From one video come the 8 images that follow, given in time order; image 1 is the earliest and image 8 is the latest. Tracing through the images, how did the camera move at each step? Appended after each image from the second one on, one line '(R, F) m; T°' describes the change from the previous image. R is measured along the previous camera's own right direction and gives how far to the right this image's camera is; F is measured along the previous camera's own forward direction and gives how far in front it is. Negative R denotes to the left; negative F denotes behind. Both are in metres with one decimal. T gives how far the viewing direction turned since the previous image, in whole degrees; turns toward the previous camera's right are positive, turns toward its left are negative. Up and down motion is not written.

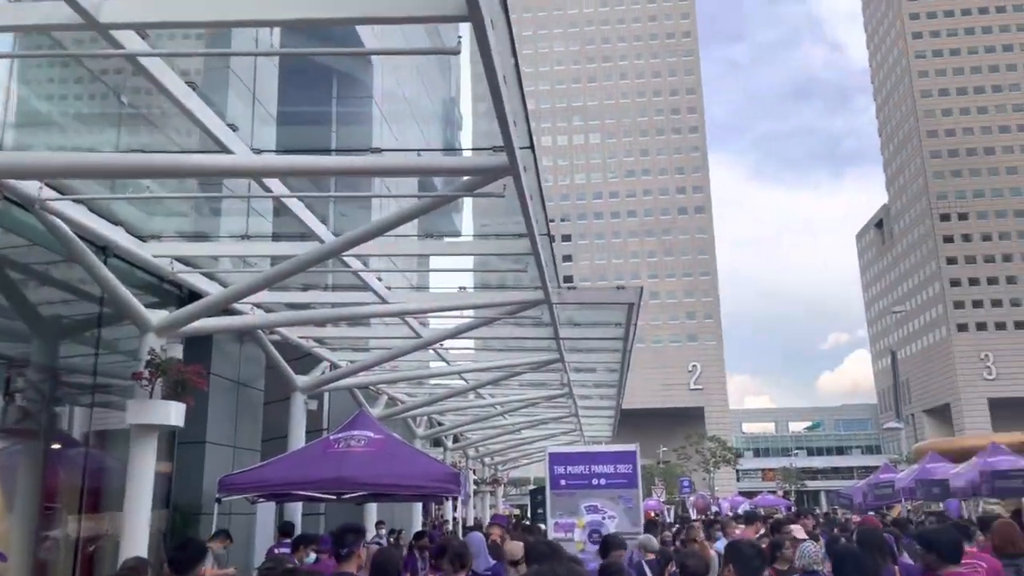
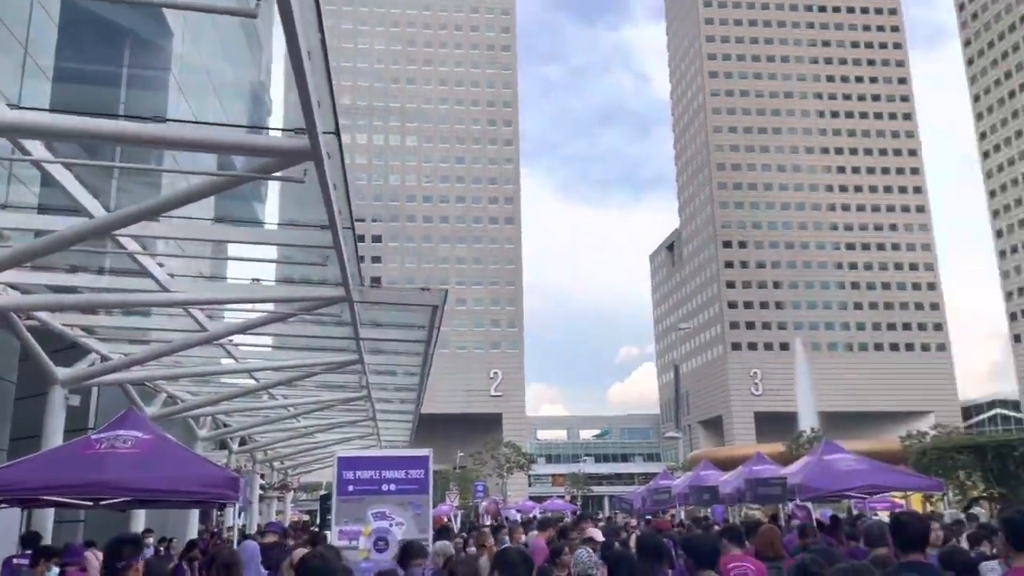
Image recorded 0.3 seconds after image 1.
(+0.1, +0.4) m; +13°
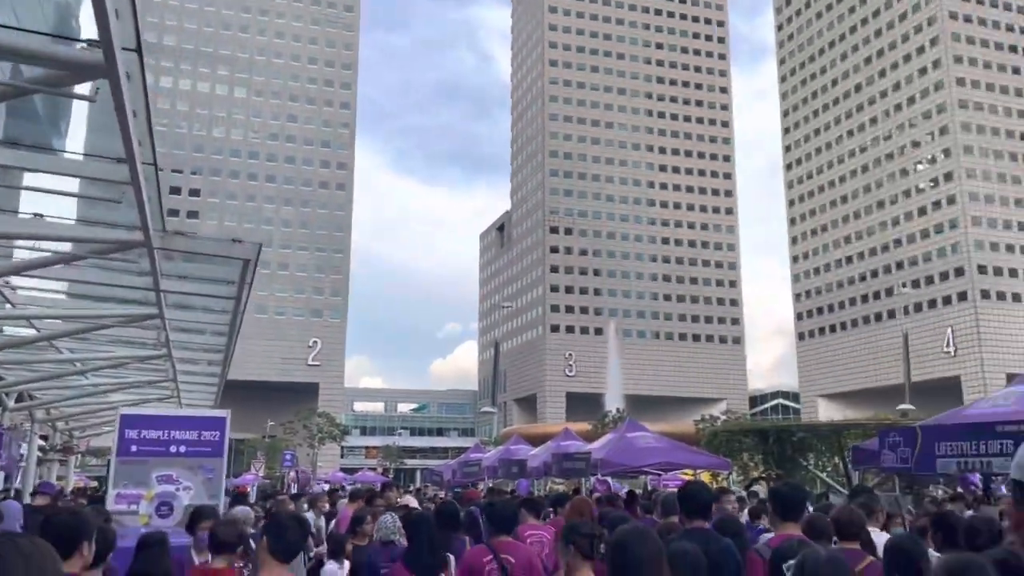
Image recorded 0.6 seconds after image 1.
(+0.2, +0.4) m; +12°
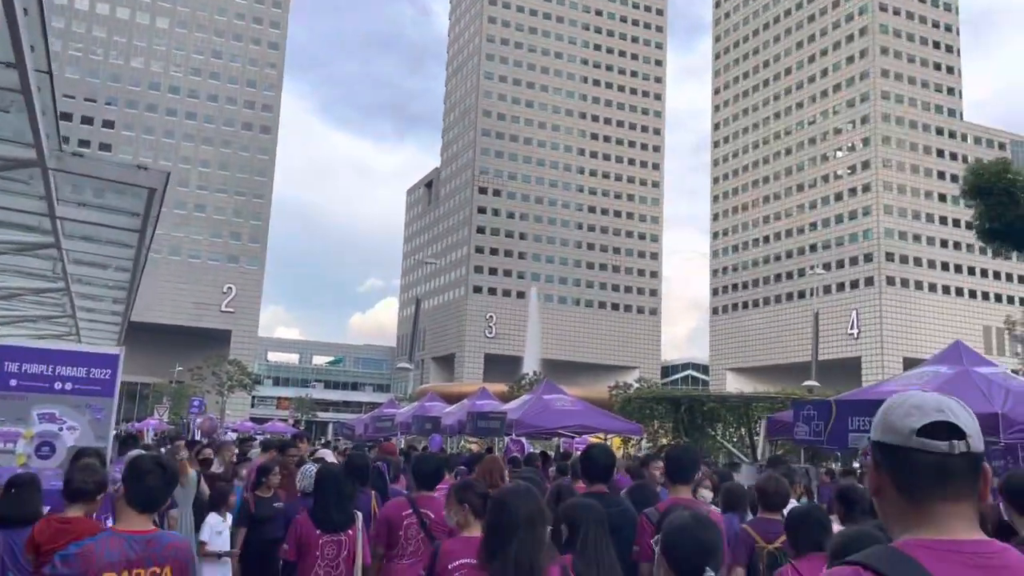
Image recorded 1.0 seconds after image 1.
(0.0, +0.6) m; +5°
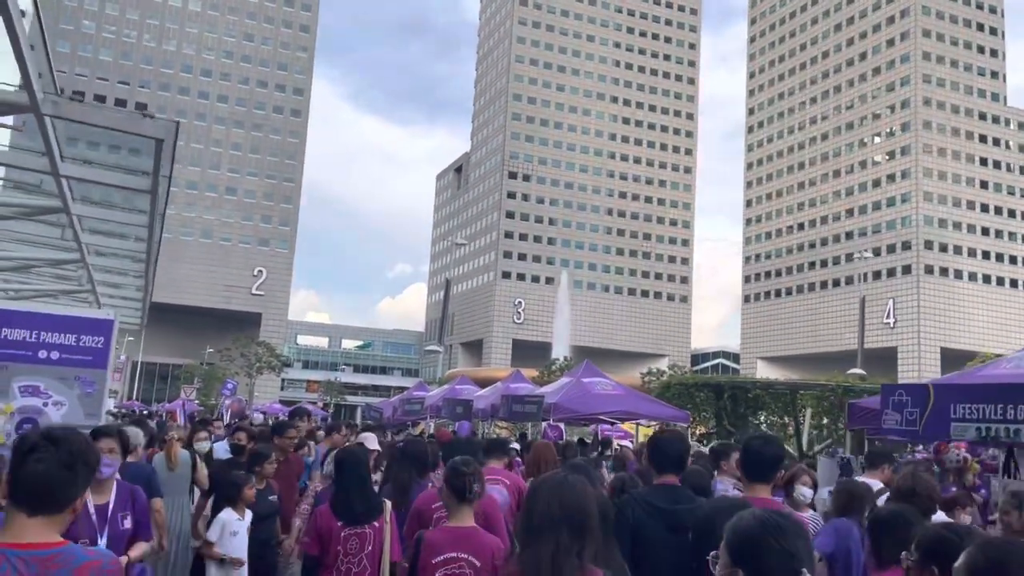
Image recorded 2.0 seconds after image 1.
(-0.3, +1.7) m; -2°
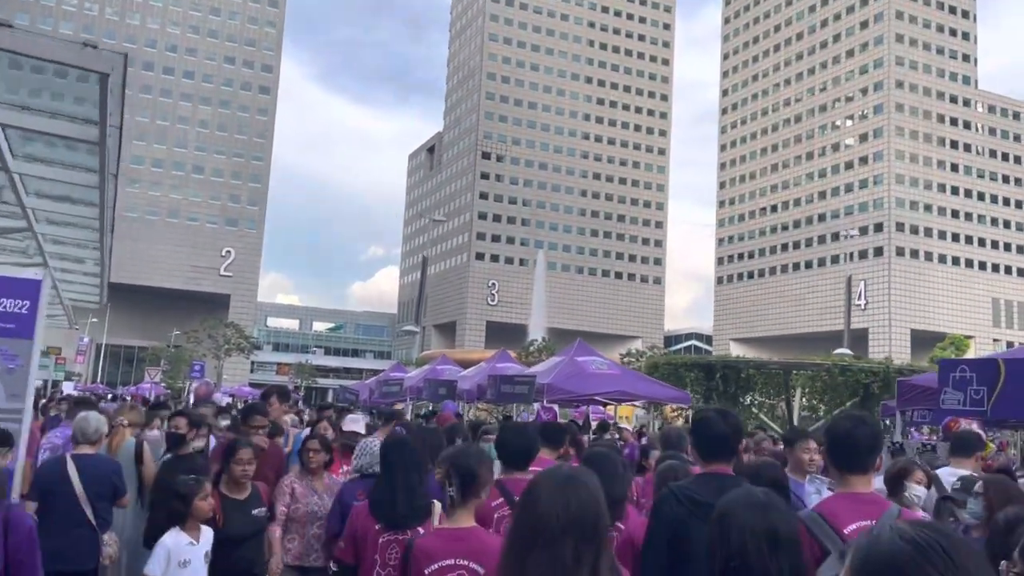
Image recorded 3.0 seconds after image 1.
(-0.5, +1.8) m; +2°
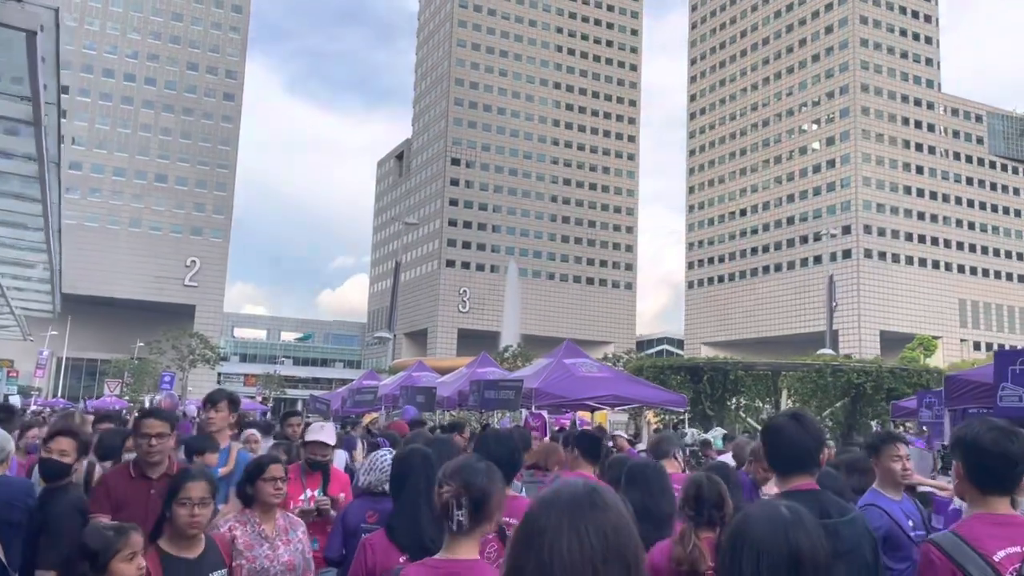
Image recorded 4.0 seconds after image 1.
(-0.3, +1.5) m; +2°
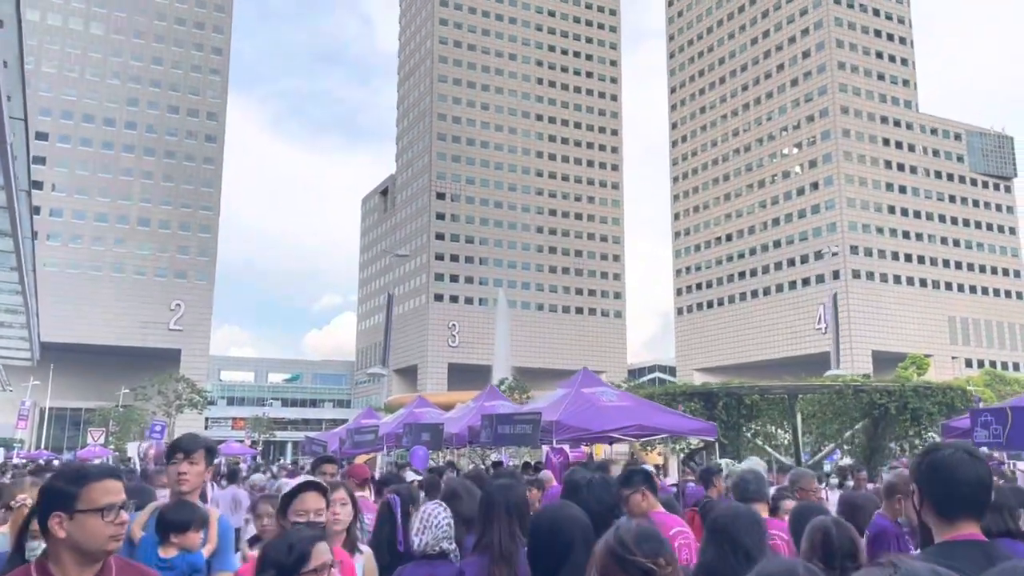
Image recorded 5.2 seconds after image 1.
(-0.6, +1.4) m; +1°
